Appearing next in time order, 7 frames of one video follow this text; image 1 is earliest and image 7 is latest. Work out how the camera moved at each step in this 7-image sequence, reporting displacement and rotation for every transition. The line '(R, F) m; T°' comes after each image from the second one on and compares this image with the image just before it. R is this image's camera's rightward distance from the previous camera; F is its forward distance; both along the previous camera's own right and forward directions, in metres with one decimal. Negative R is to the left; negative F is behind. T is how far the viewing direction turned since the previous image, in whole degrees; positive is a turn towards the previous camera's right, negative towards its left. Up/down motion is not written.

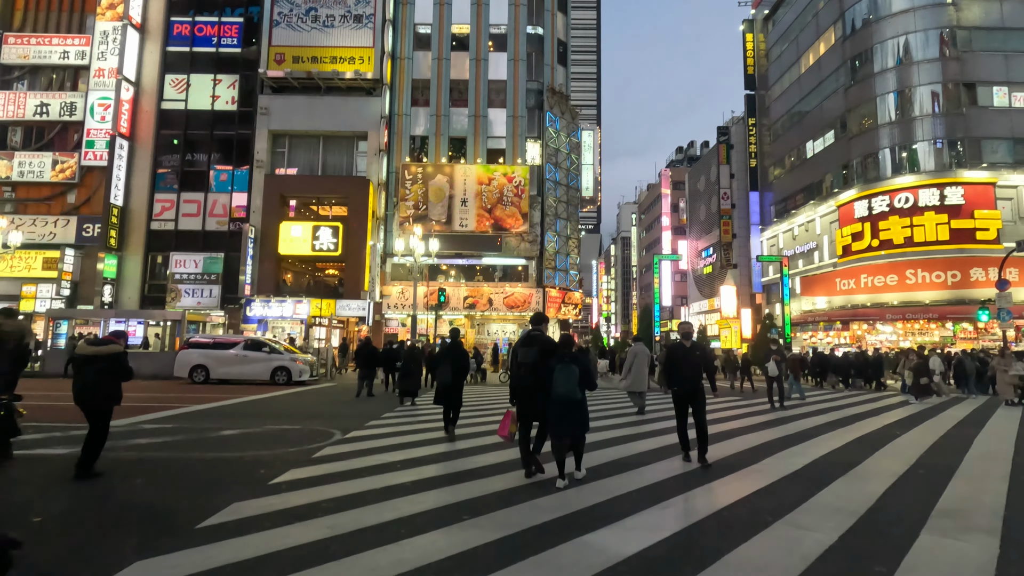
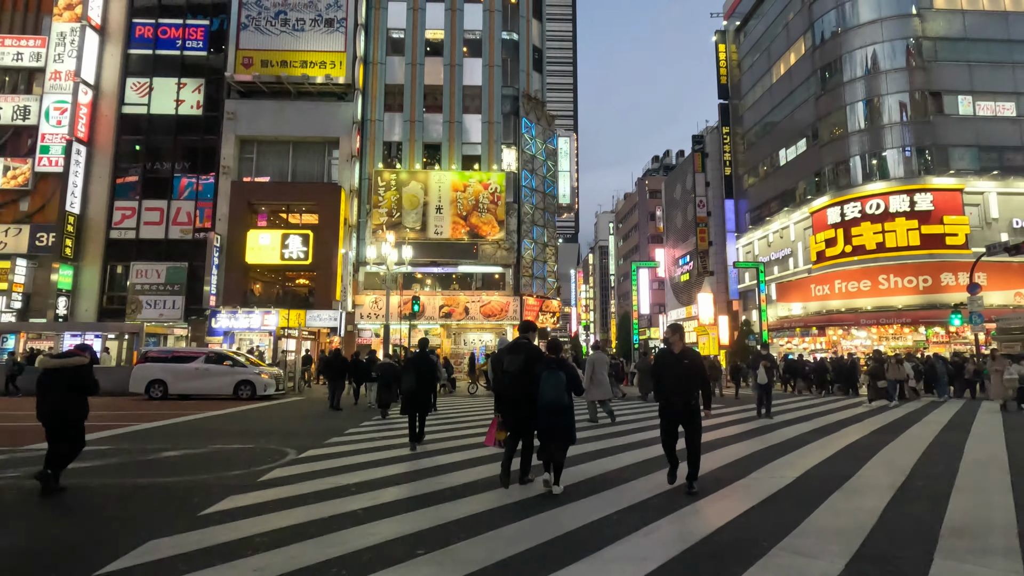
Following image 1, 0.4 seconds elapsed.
(+0.1, +0.6) m; +2°
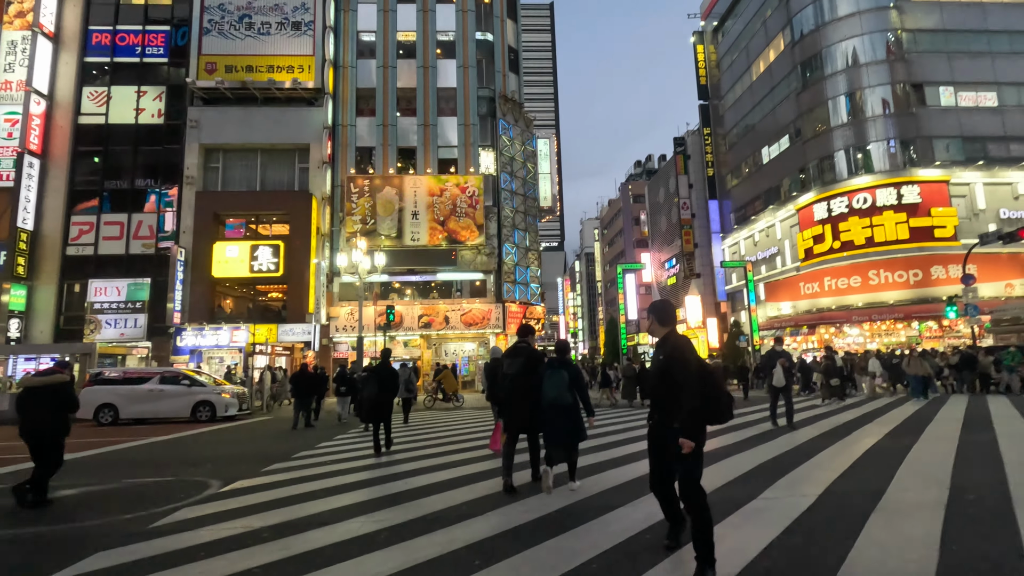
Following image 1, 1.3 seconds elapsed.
(+0.3, +1.1) m; +1°
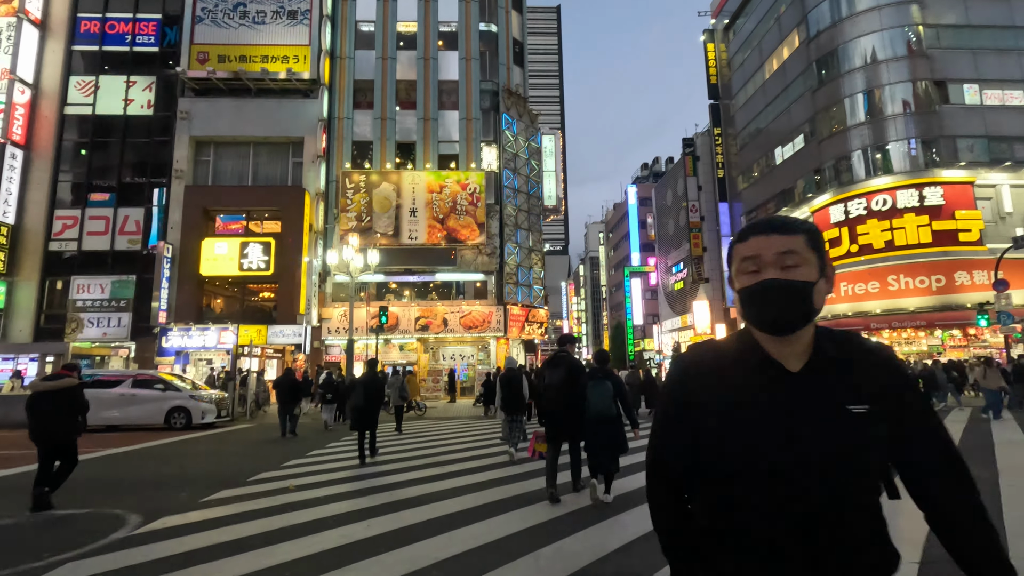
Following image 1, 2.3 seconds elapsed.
(+0.1, +1.3) m; 0°
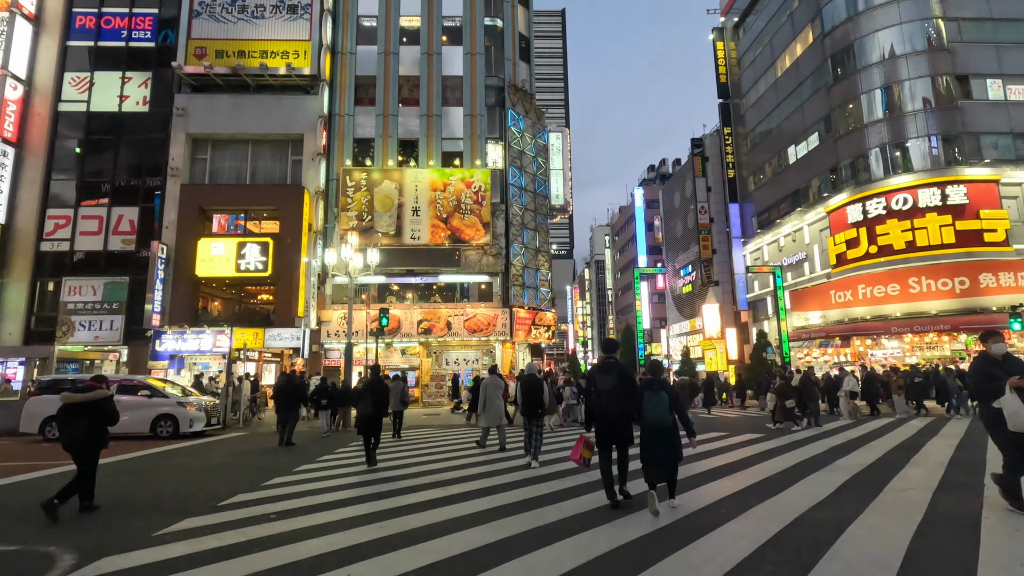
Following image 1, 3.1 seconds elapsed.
(-0.1, +1.0) m; 0°
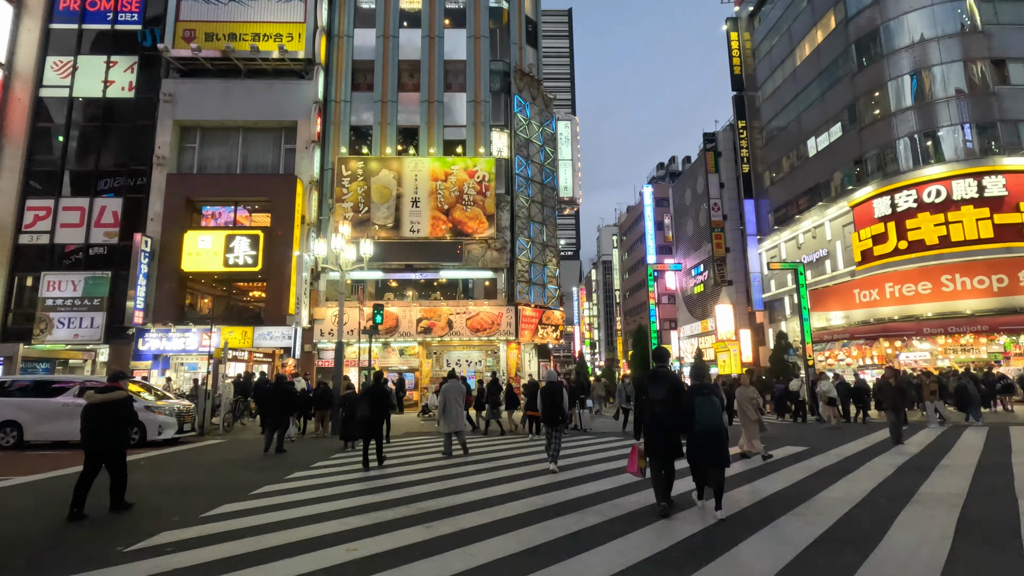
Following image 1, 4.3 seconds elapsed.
(0.0, +1.6) m; -1°
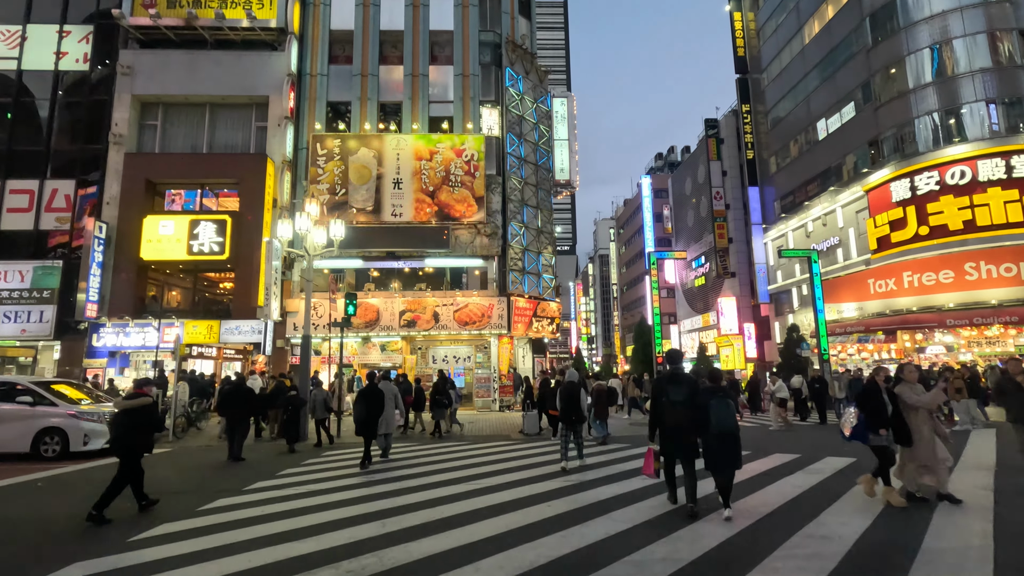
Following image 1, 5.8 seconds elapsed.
(+0.2, +2.0) m; 0°
